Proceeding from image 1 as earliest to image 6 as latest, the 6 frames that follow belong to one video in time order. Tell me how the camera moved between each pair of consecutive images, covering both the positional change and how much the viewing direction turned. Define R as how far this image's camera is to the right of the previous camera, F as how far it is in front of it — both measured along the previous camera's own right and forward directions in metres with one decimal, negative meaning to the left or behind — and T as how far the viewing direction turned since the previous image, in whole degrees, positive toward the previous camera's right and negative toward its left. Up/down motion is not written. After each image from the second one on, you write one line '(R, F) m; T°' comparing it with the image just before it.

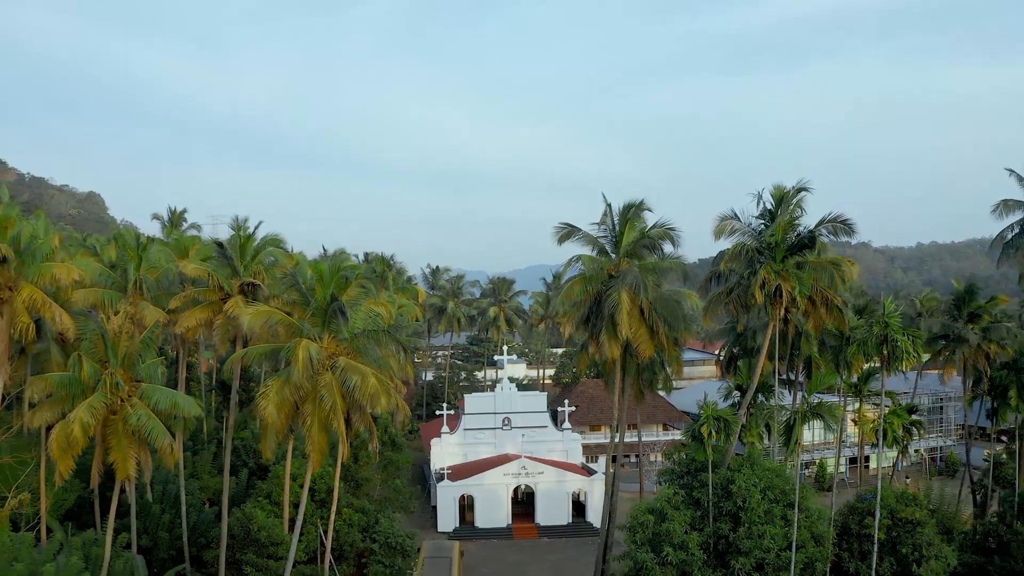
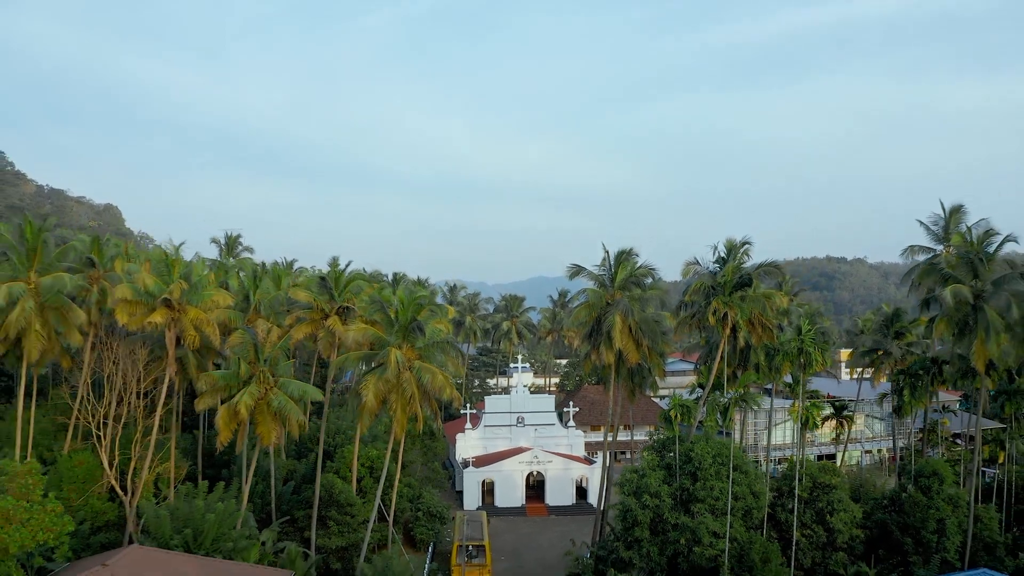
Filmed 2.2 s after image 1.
(-0.9, -6.4) m; 0°
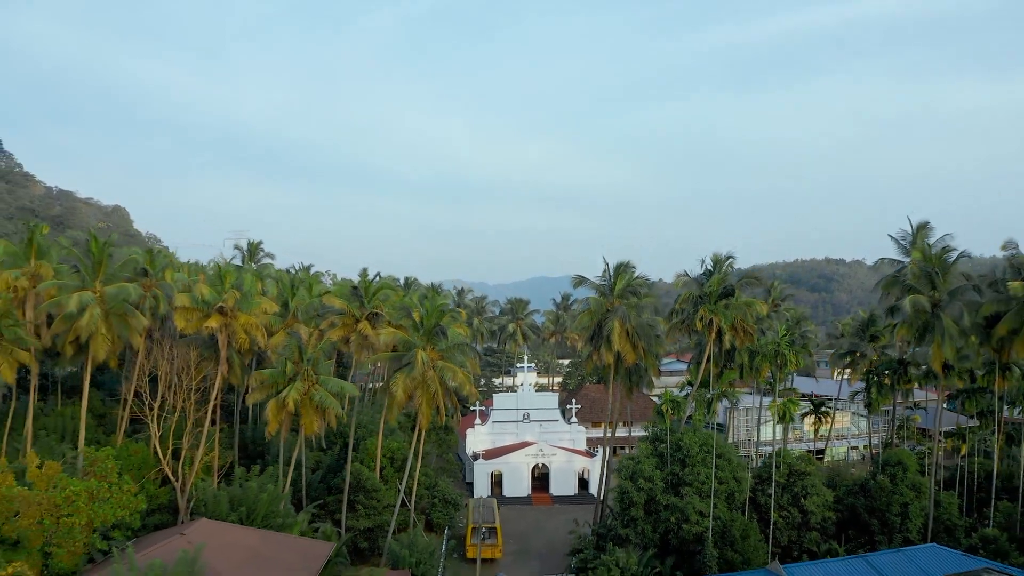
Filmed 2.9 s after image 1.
(-0.4, -3.0) m; 0°
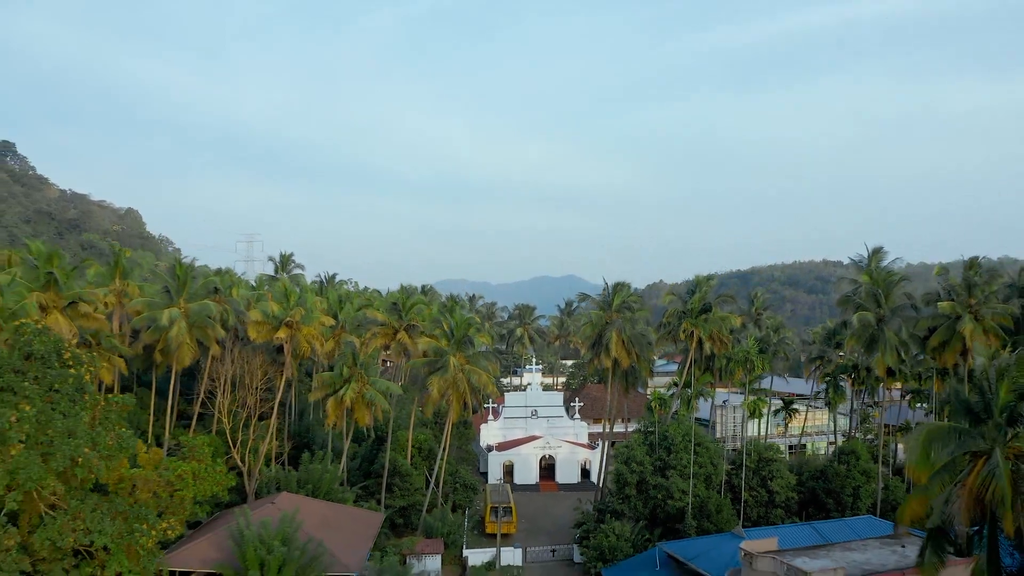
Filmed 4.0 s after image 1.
(-0.7, -5.1) m; 0°
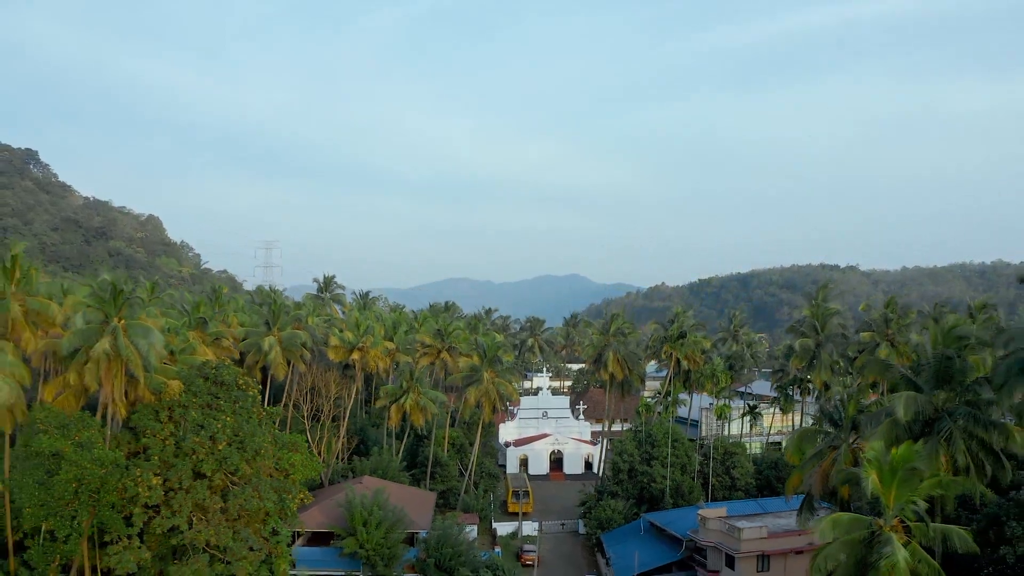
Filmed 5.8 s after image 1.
(-1.1, -8.7) m; 0°
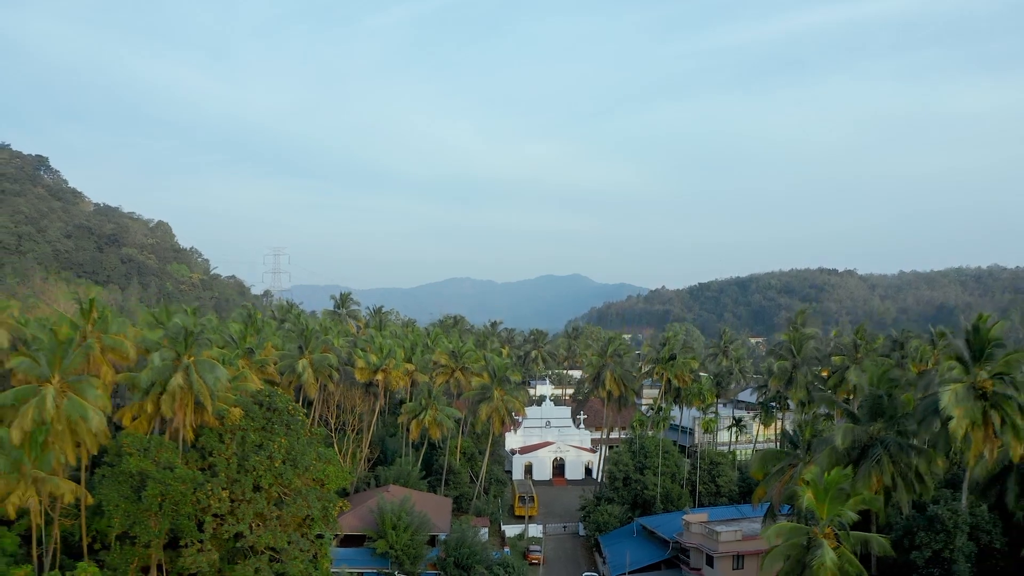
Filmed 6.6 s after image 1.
(-0.4, -4.5) m; 0°
